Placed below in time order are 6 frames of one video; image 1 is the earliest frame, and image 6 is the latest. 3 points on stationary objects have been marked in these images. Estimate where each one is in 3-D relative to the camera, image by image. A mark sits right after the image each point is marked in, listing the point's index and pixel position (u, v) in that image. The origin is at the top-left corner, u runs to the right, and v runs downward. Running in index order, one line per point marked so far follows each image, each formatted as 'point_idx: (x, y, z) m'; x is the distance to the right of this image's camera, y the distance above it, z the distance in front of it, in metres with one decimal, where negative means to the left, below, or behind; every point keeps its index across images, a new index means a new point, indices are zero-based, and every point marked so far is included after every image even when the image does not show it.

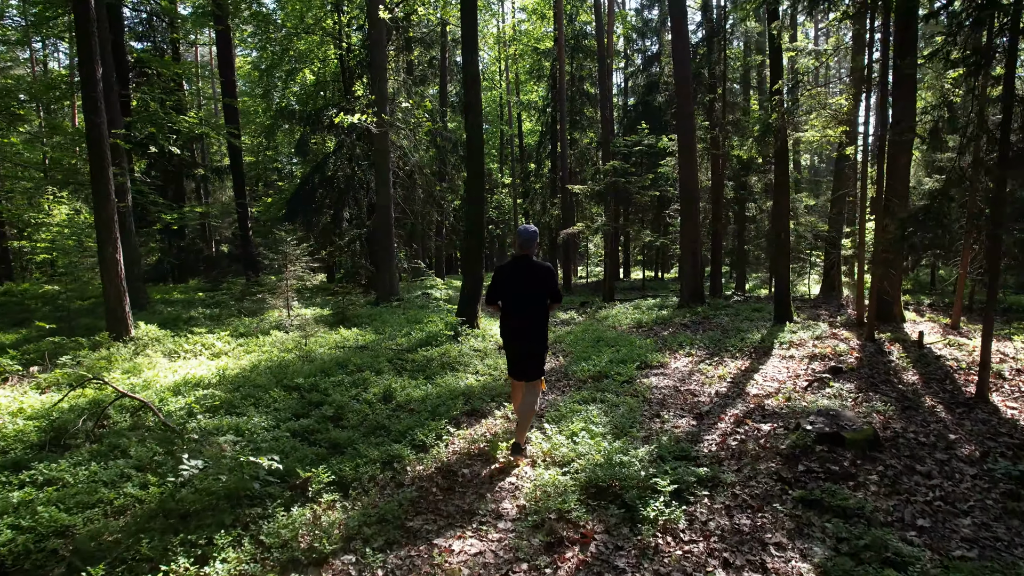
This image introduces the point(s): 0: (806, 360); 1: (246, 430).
0: (+3.2, -0.8, +7.5) m
1: (-1.7, -0.9, +4.4) m
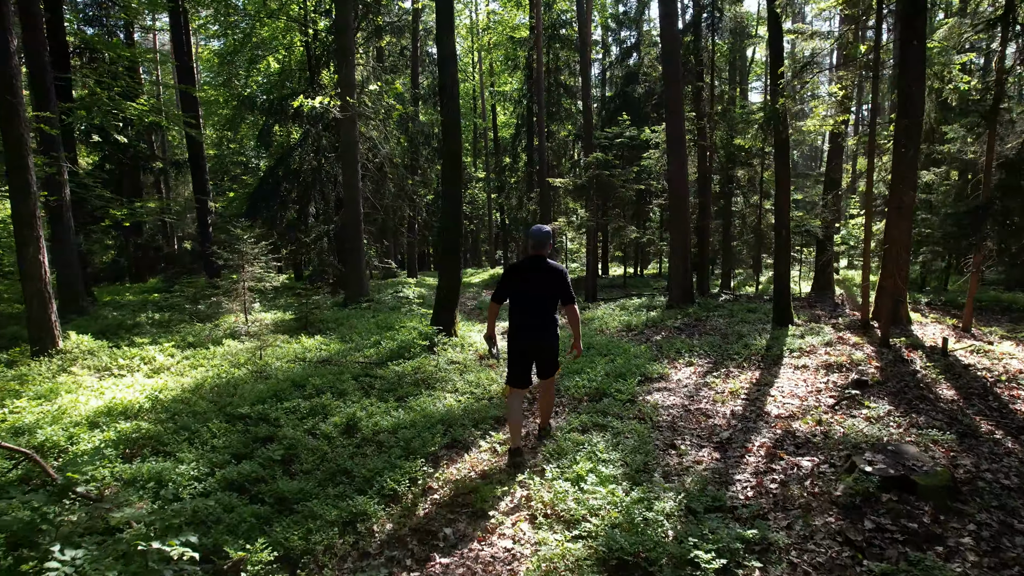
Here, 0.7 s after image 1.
0: (+3.1, -0.8, +6.8) m
1: (-1.8, -1.0, +3.5) m
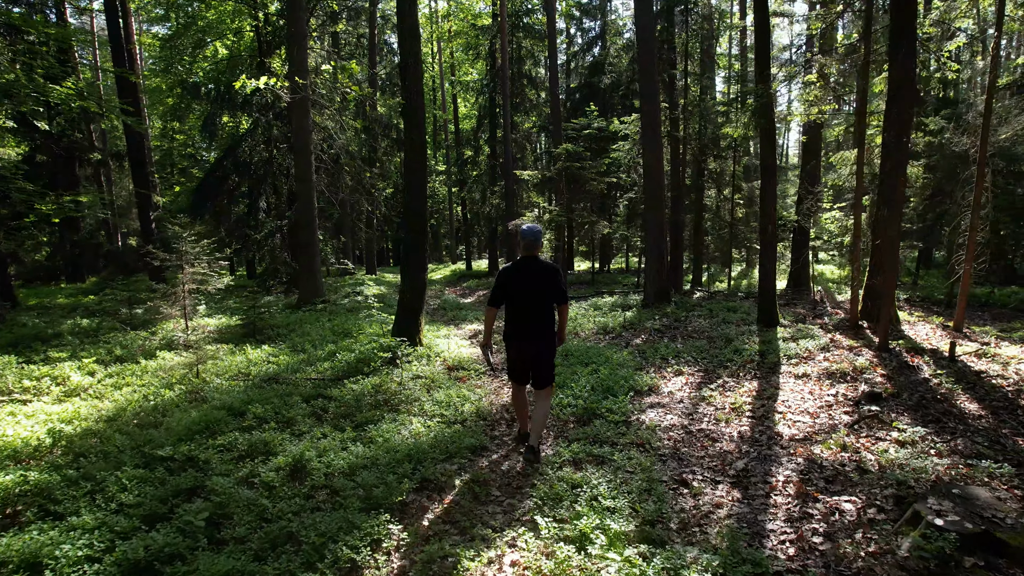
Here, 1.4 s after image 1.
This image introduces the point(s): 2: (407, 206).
0: (+2.8, -0.8, +6.2) m
1: (-1.8, -1.1, +2.7) m
2: (-1.2, +0.9, +7.4) m
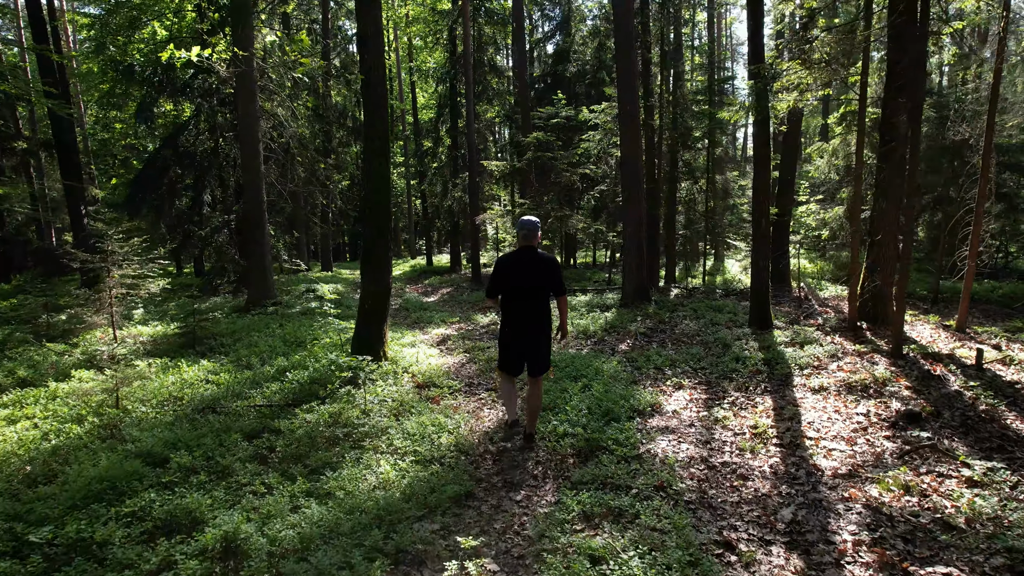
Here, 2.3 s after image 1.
0: (+2.7, -0.9, +5.5) m
1: (-1.7, -1.2, +1.7) m
2: (-1.4, +0.8, +6.4) m
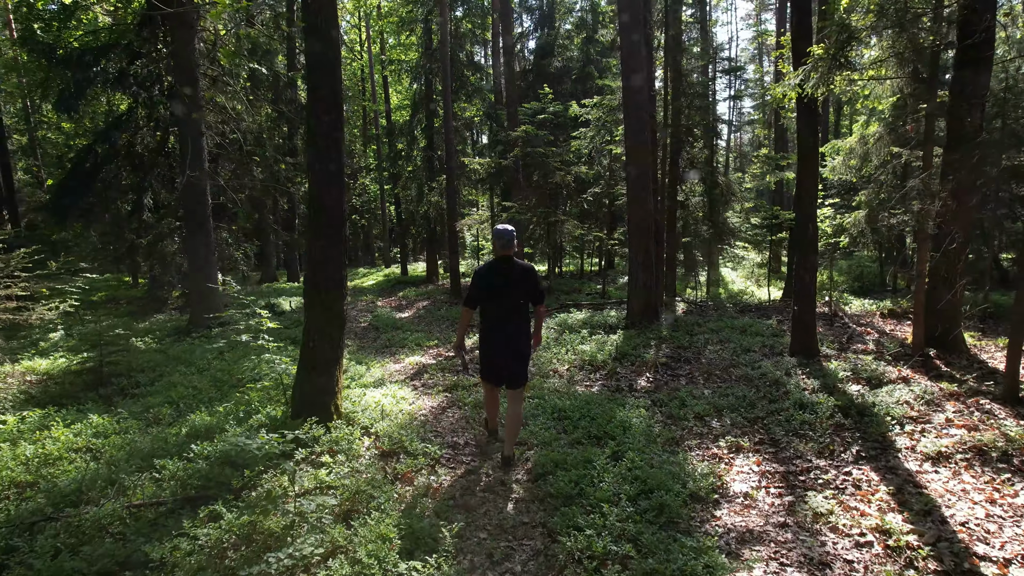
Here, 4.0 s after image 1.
0: (+2.7, -1.0, +3.9) m
1: (-1.6, -1.3, 0.0) m
2: (-1.4, +0.6, +4.7) m
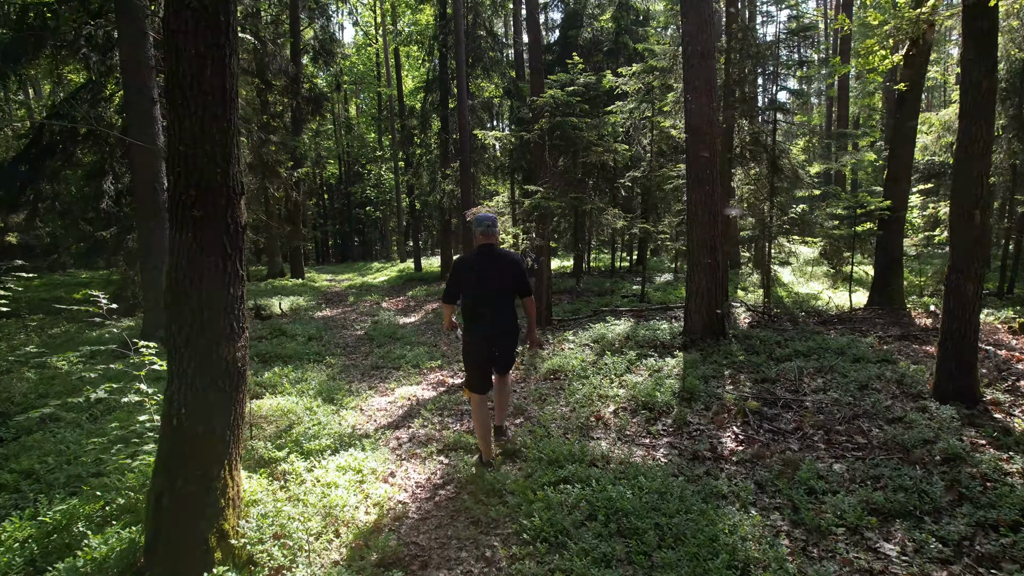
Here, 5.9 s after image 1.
0: (+2.8, -1.2, +1.7) m
1: (-1.6, -1.5, -2.2) m
2: (-1.3, +0.5, +2.6) m
